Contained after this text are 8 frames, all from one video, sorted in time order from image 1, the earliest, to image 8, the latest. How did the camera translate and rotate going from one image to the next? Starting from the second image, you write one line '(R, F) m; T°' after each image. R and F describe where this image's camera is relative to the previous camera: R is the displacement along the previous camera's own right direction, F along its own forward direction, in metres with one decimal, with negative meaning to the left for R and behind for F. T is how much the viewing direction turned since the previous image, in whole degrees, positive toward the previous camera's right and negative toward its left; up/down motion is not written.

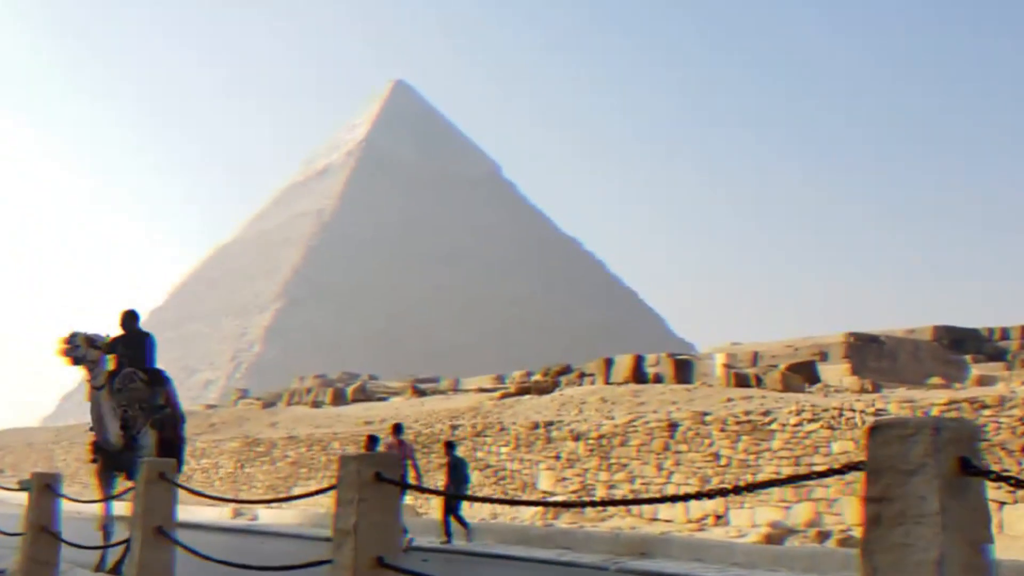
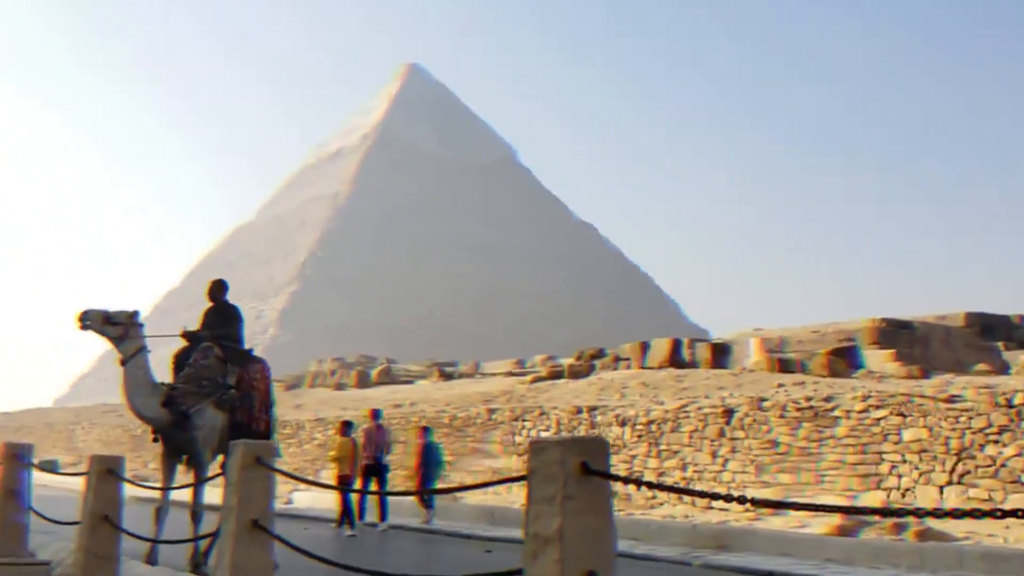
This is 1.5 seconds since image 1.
(-0.5, +0.7) m; -1°
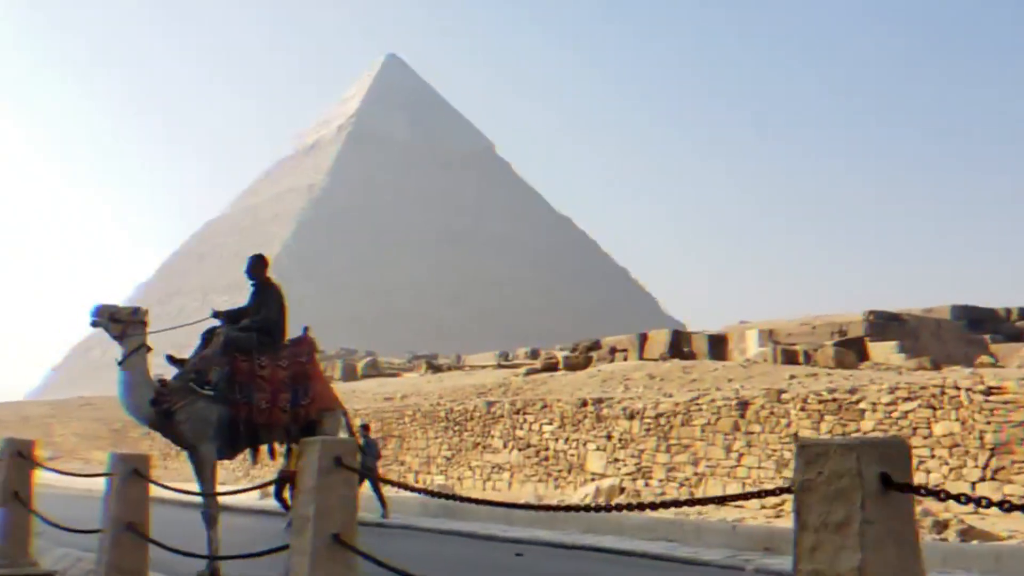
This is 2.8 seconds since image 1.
(-0.5, +0.7) m; +1°
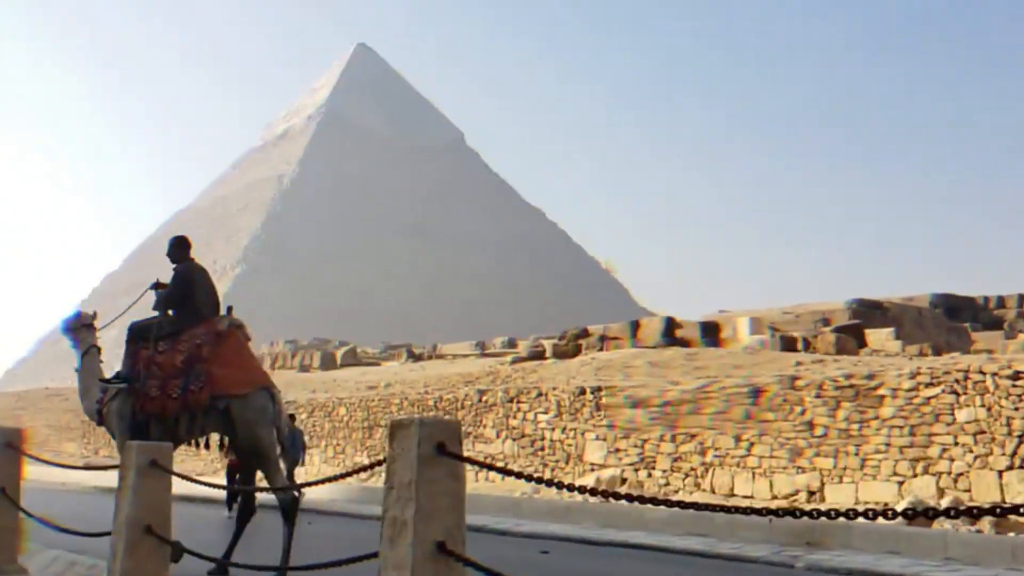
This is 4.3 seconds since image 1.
(-0.4, +0.7) m; +2°
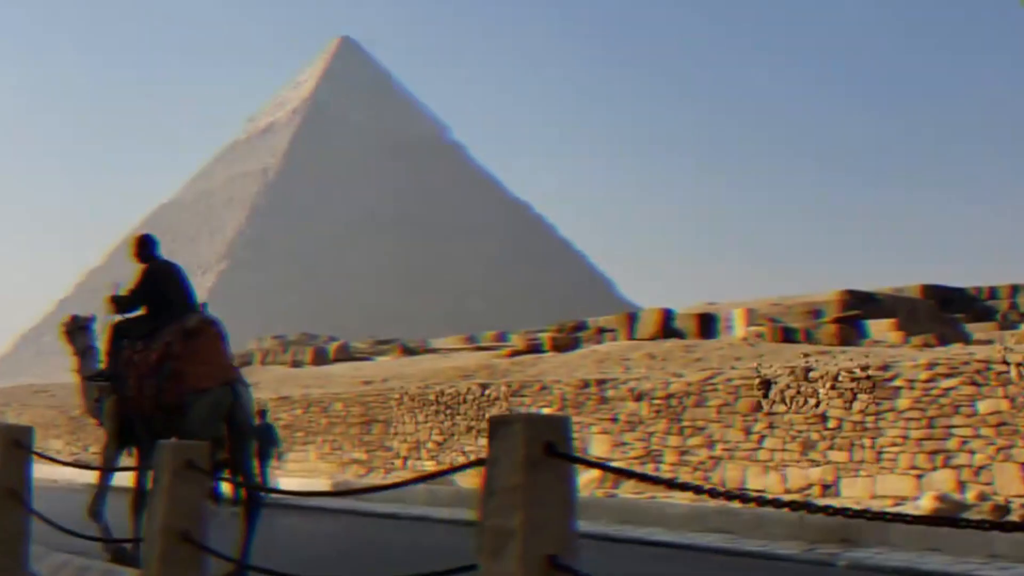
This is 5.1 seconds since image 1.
(-0.3, +0.4) m; +1°
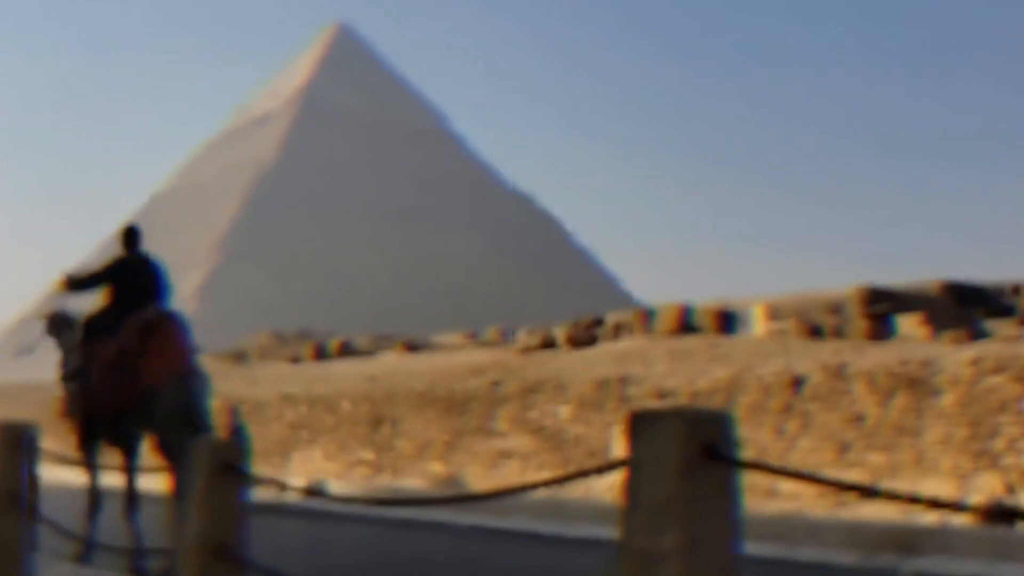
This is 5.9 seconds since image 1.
(-0.1, +0.8) m; 0°
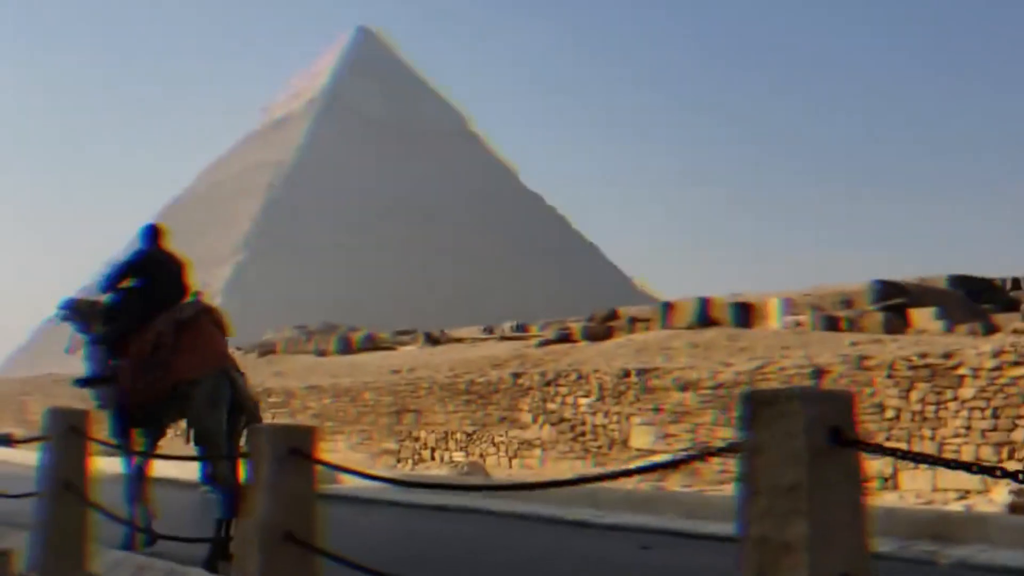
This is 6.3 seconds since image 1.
(-0.3, -0.3) m; 0°
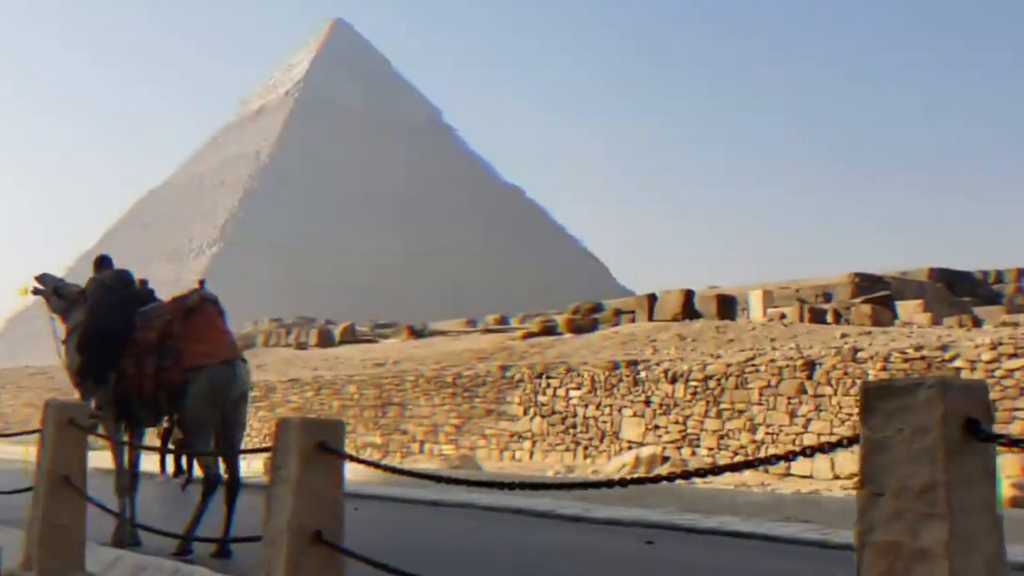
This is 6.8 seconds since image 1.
(-0.2, +0.2) m; +1°
